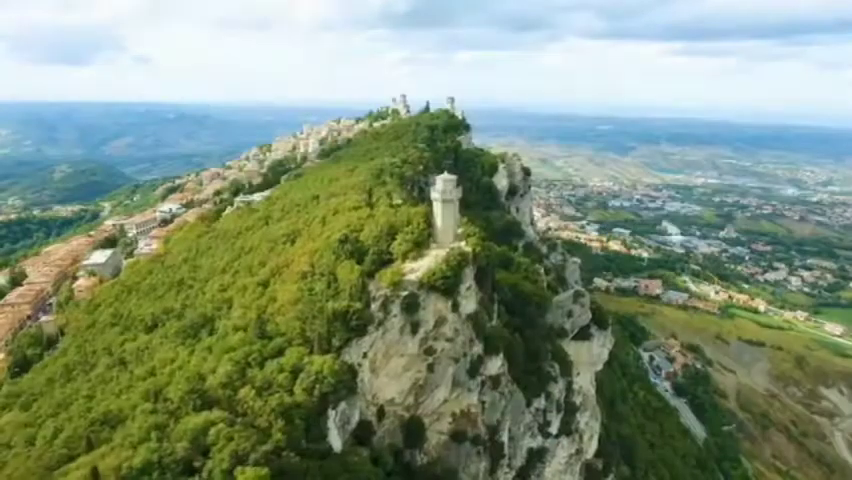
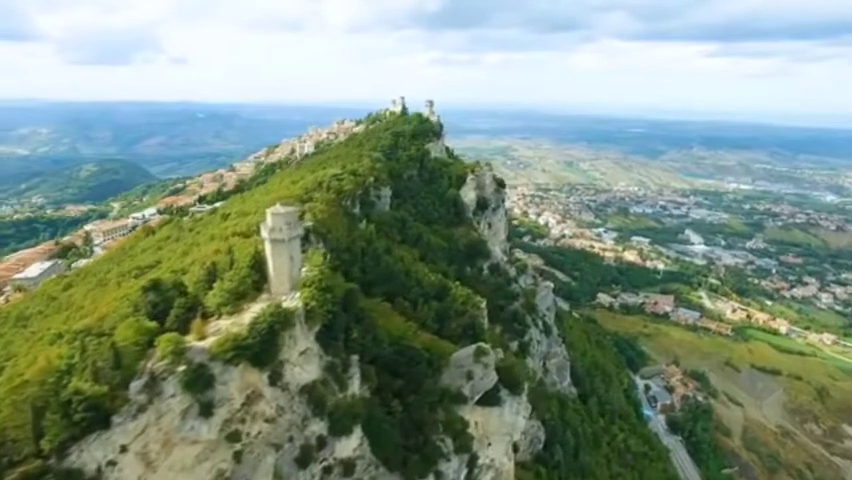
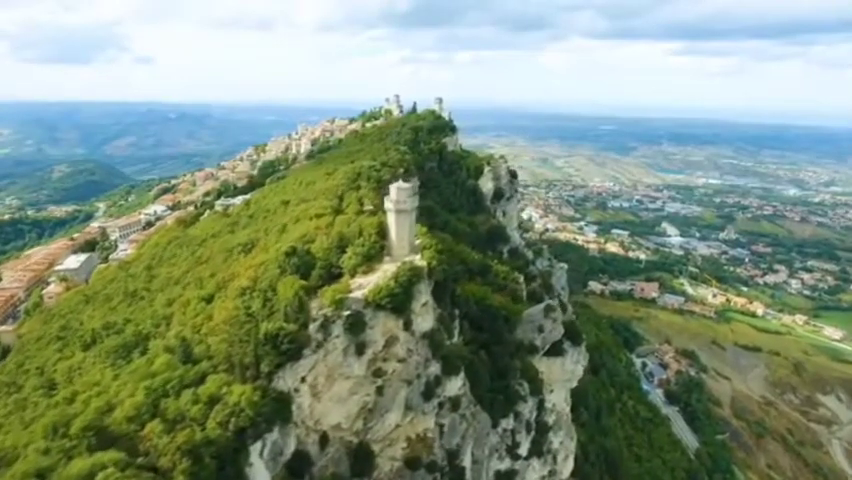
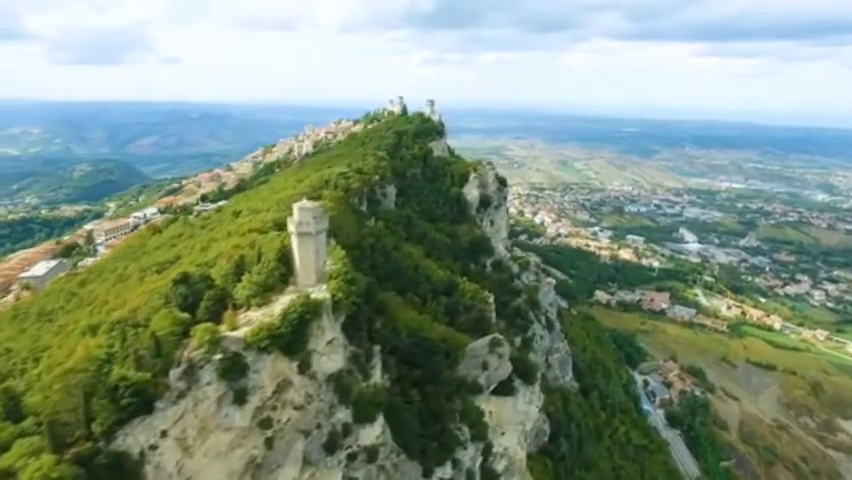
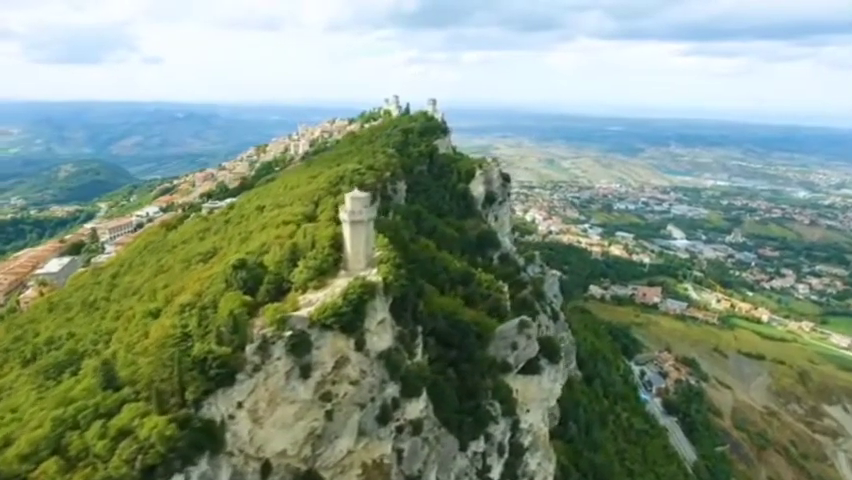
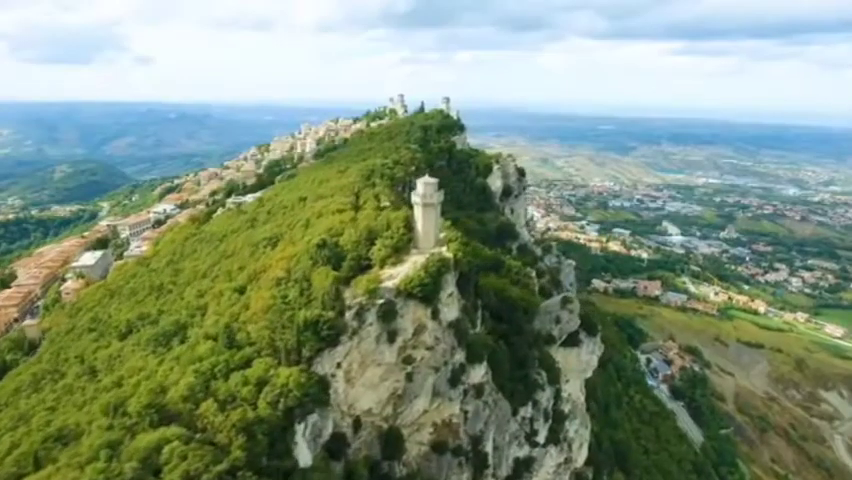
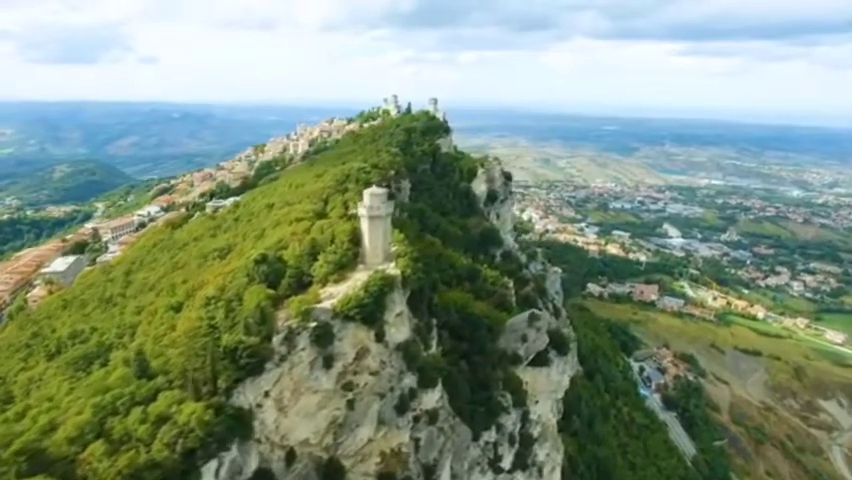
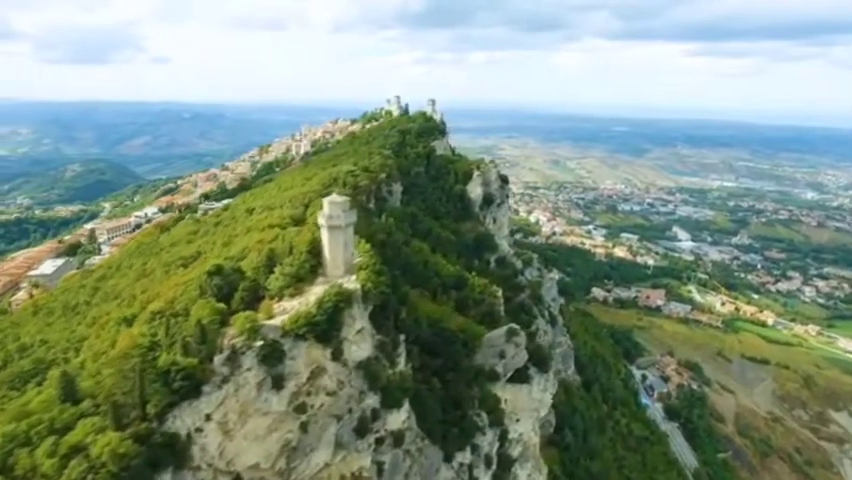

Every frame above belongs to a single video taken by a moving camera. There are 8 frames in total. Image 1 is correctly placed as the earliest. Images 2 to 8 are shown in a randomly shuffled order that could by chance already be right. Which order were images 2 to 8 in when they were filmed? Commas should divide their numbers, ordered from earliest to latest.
6, 3, 7, 5, 8, 4, 2
